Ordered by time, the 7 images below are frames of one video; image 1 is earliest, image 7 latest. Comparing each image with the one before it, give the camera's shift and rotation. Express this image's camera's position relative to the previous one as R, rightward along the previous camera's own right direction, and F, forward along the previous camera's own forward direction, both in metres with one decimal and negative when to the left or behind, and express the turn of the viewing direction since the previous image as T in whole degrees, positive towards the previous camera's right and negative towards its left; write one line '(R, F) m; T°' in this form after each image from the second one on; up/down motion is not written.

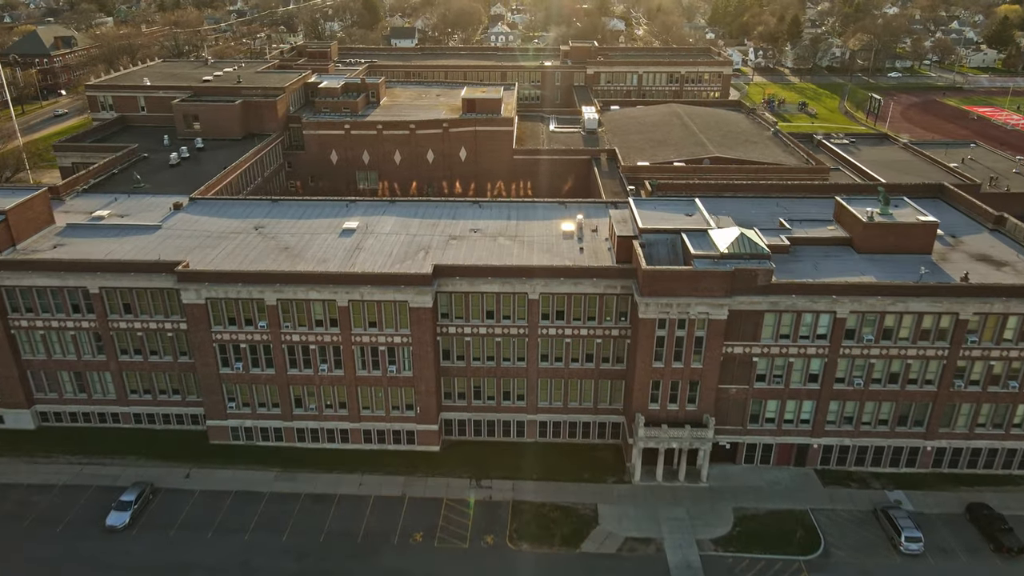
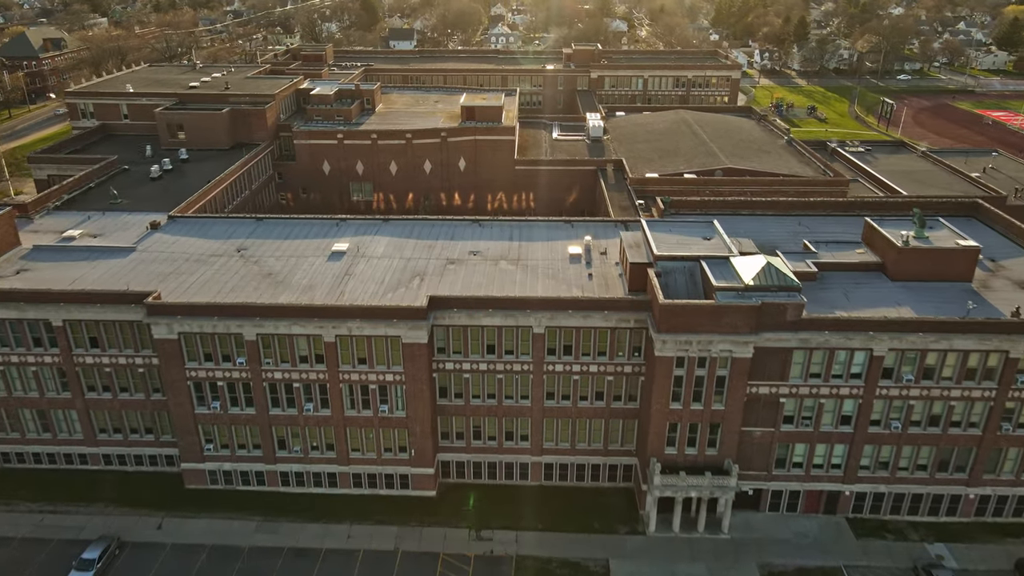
(-0.2, +4.1) m; 0°
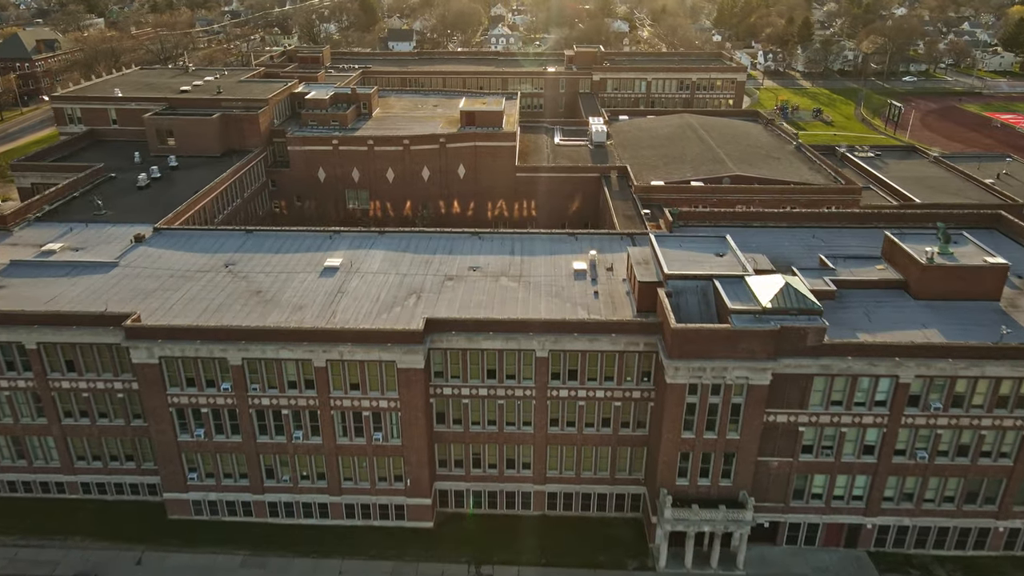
(-0.1, +2.5) m; 0°
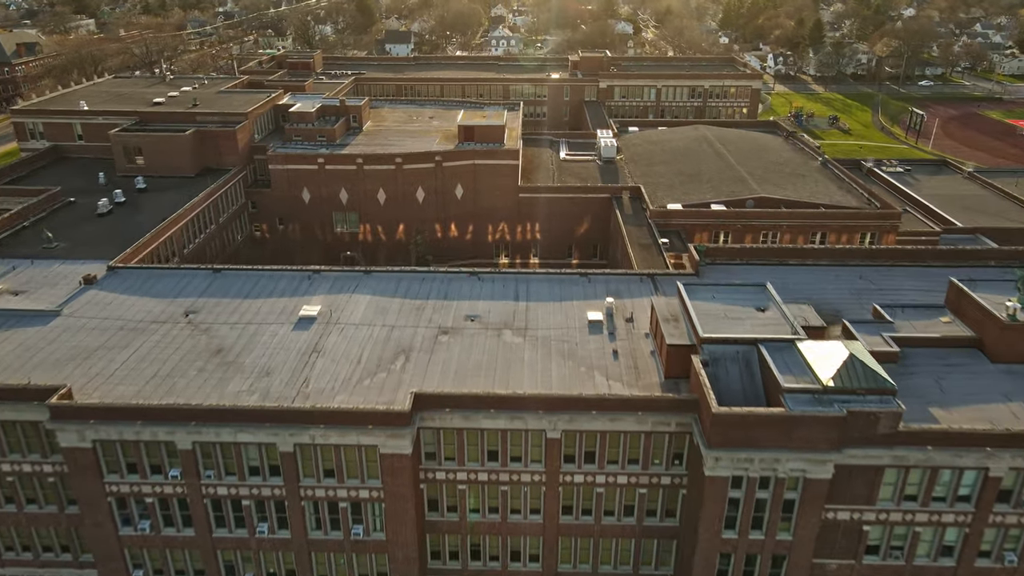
(-0.2, +6.6) m; 0°
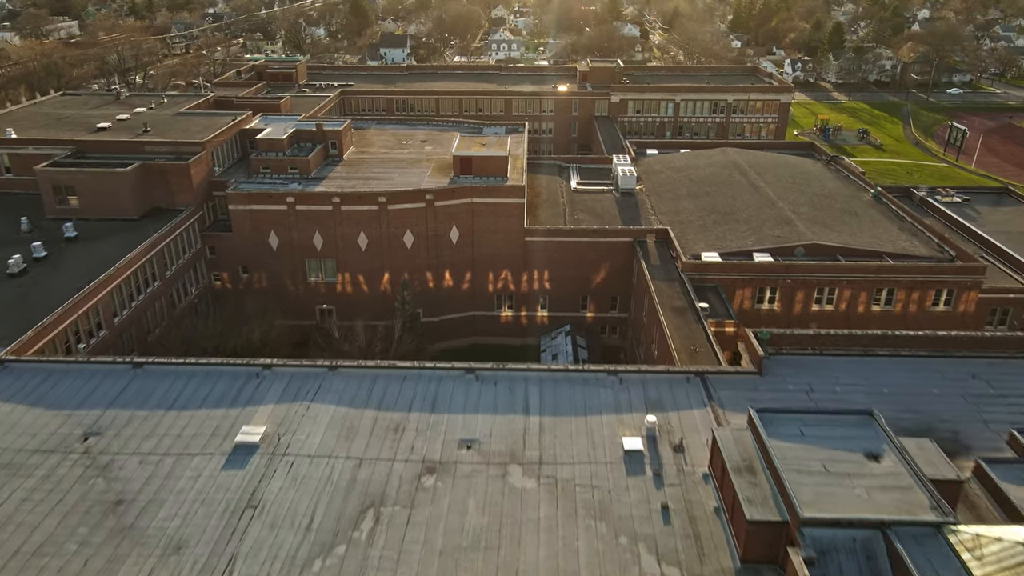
(-0.3, +10.8) m; 0°
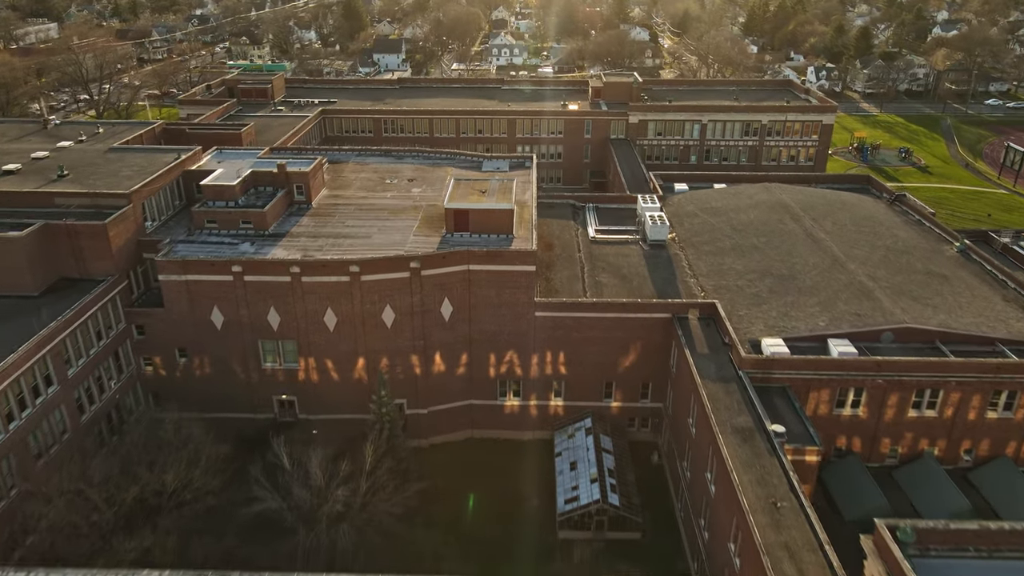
(-0.4, +12.5) m; 0°
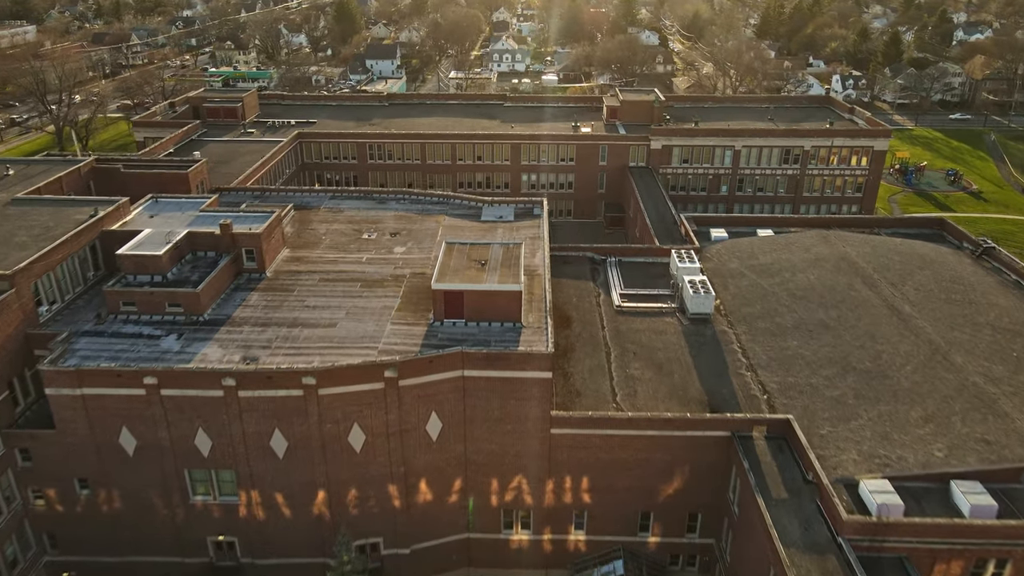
(-0.4, +11.7) m; 0°
